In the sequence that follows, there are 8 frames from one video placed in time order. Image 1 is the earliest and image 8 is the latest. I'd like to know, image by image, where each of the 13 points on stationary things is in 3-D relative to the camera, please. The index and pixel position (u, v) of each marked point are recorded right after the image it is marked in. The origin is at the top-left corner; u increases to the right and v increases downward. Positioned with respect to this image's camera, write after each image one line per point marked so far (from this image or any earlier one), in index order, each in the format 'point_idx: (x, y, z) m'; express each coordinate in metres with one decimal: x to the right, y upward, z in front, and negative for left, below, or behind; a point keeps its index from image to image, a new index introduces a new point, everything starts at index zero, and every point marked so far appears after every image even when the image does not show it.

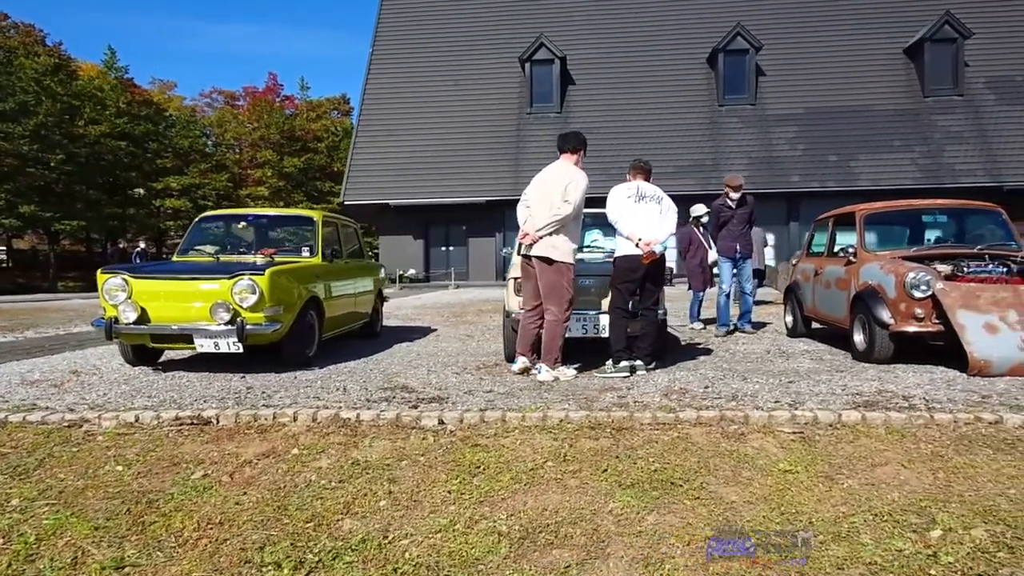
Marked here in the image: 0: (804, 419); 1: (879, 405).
0: (+1.5, -0.7, +4.1) m
1: (+2.1, -0.7, +4.4) m
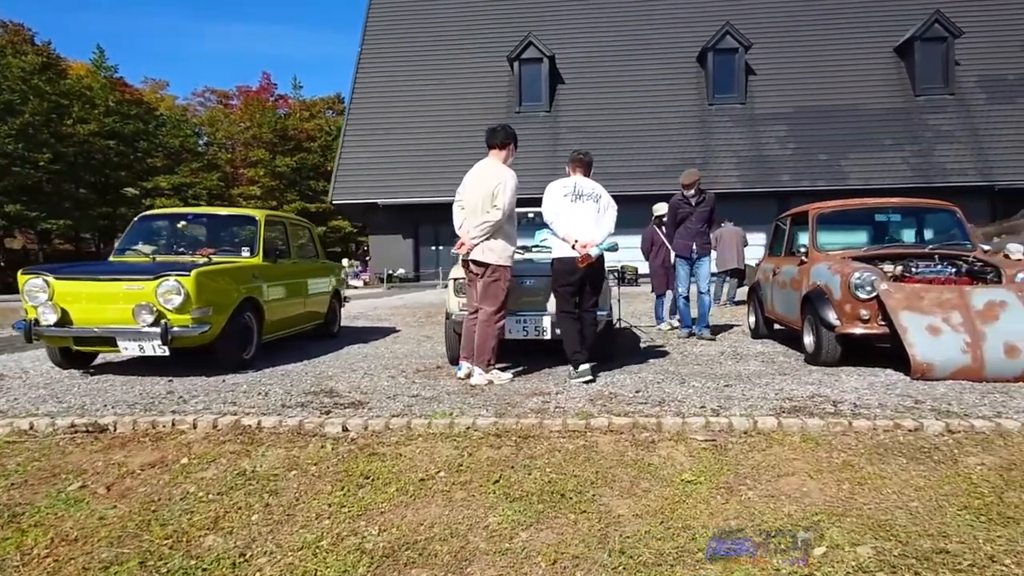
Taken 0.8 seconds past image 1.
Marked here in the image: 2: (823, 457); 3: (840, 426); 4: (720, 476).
0: (+1.0, -0.7, +4.0) m
1: (+1.6, -0.7, +4.3) m
2: (+1.4, -0.8, +3.6) m
3: (+1.6, -0.7, +3.9) m
4: (+0.9, -0.8, +3.4) m
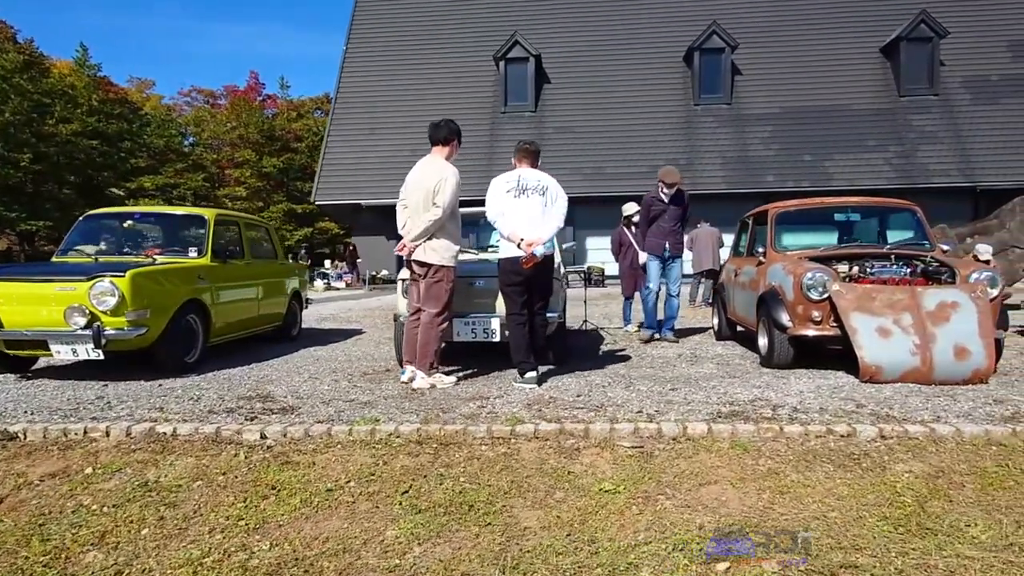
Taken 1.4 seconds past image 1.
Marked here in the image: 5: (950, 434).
0: (+0.6, -0.7, +3.8) m
1: (+1.2, -0.7, +4.1) m
2: (+1.0, -0.8, +3.4) m
3: (+1.2, -0.7, +3.8) m
4: (+0.5, -0.8, +3.3) m
5: (+2.0, -0.7, +3.7) m
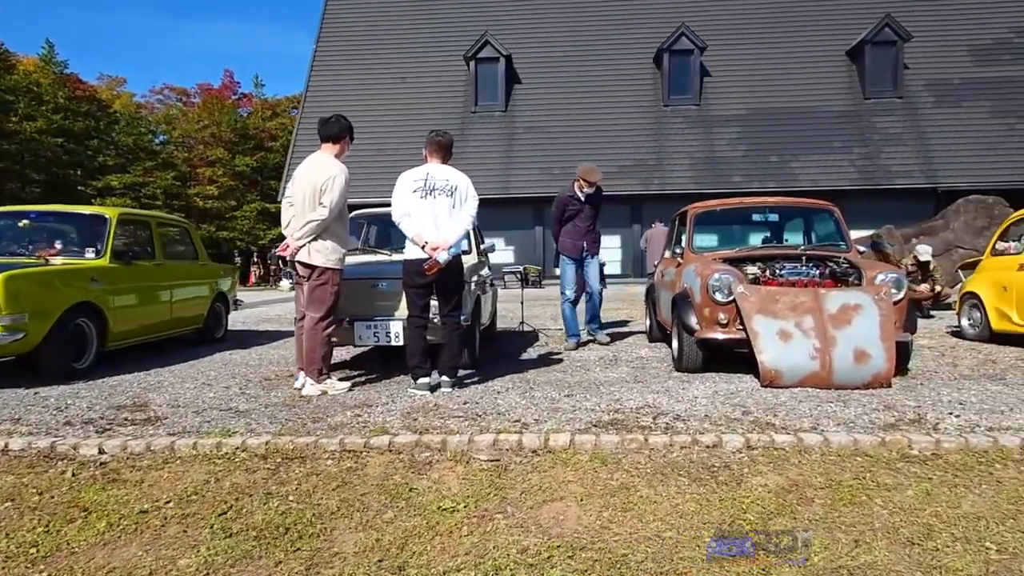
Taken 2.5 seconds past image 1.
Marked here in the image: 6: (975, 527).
0: (0.0, -0.7, +3.6) m
1: (+0.6, -0.7, +4.0) m
2: (+0.4, -0.8, +3.3) m
3: (+0.5, -0.7, +3.6) m
4: (-0.1, -0.8, +3.1) m
5: (+1.3, -0.7, +3.5) m
6: (+1.6, -0.8, +2.7) m
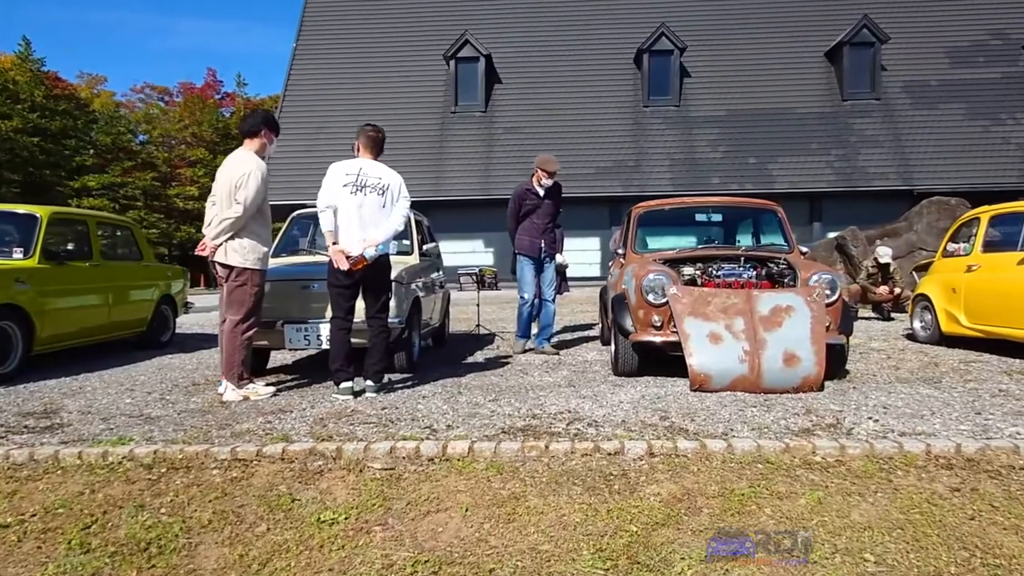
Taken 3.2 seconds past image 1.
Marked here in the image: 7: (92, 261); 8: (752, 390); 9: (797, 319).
0: (-0.5, -0.7, +3.5) m
1: (+0.1, -0.7, +3.9) m
2: (-0.1, -0.8, +3.2) m
3: (+0.1, -0.7, +3.5) m
4: (-0.5, -0.8, +3.0) m
5: (+0.9, -0.7, +3.4) m
6: (+1.2, -0.8, +2.6) m
7: (-4.1, +0.3, +7.8) m
8: (+1.5, -0.6, +5.0) m
9: (+1.8, -0.2, +5.2) m
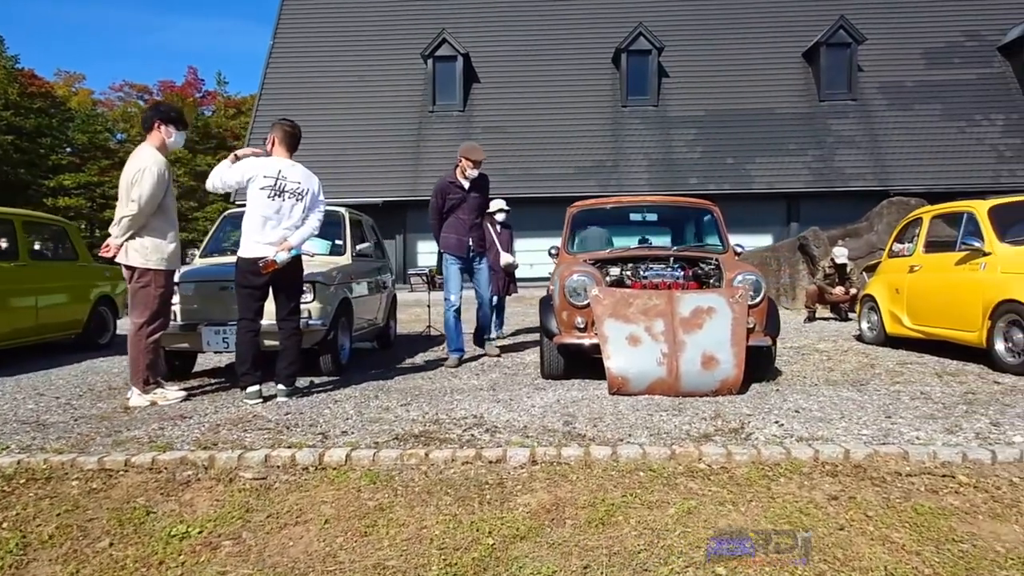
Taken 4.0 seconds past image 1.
0: (-1.0, -0.7, +3.4) m
1: (-0.4, -0.7, +3.7) m
2: (-0.6, -0.8, +3.0) m
3: (-0.4, -0.7, +3.4) m
4: (-1.0, -0.8, +2.9) m
5: (+0.4, -0.7, +3.3) m
6: (+0.7, -0.8, +2.5) m
7: (-4.7, +0.3, +7.6) m
8: (+1.0, -0.6, +4.9) m
9: (+1.3, -0.2, +5.1) m
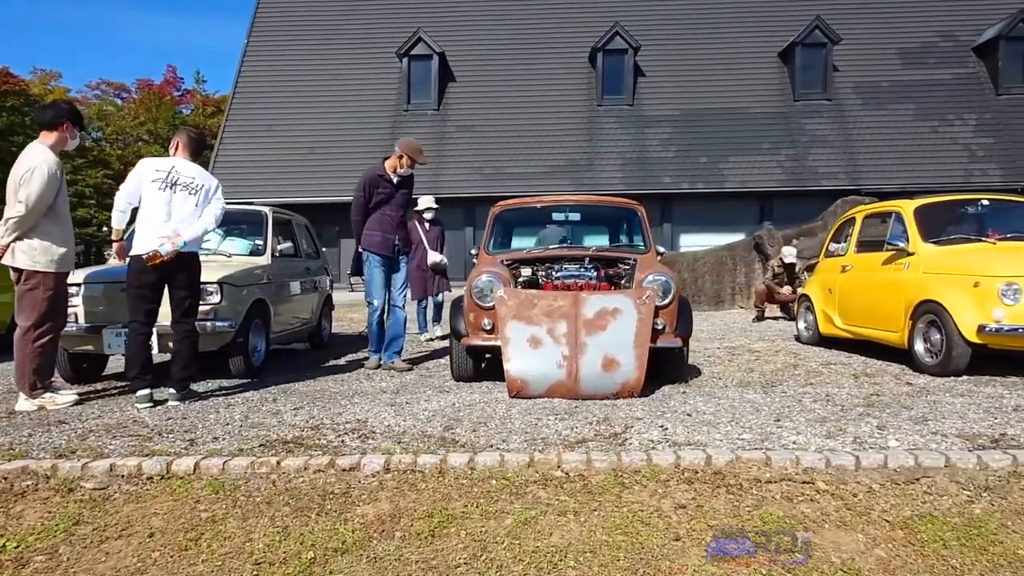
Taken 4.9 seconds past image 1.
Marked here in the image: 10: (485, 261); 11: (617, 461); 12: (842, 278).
0: (-1.5, -0.7, +3.3) m
1: (-1.0, -0.7, +3.6) m
2: (-1.1, -0.8, +2.9) m
3: (-1.0, -0.7, +3.2) m
4: (-1.6, -0.9, +2.7) m
5: (-0.2, -0.7, +3.2) m
6: (+0.1, -0.8, +2.4) m
7: (-5.3, +0.3, +7.4) m
8: (+0.3, -0.7, +4.9) m
9: (+0.7, -0.2, +5.0) m
10: (-0.2, +0.2, +5.9) m
11: (+0.4, -0.7, +3.2) m
12: (+3.2, +0.1, +7.9) m
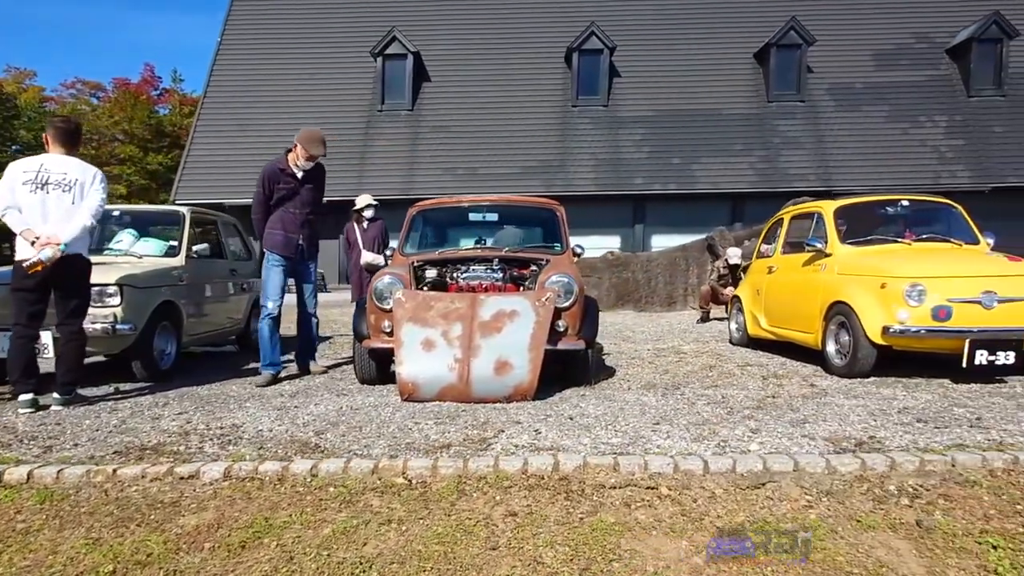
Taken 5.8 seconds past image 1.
0: (-2.2, -0.7, +3.1) m
1: (-1.6, -0.7, +3.5) m
2: (-1.7, -0.8, +2.8) m
3: (-1.6, -0.7, +3.1) m
4: (-2.2, -0.9, +2.6) m
5: (-0.8, -0.7, +3.1) m
6: (-0.4, -0.8, +2.4) m
7: (-6.0, +0.2, +7.2) m
8: (-0.3, -0.7, +4.8) m
9: (0.0, -0.2, +4.9) m
10: (-0.9, +0.2, +5.9) m
11: (-0.2, -0.7, +3.1) m
12: (+2.5, +0.1, +7.9) m
